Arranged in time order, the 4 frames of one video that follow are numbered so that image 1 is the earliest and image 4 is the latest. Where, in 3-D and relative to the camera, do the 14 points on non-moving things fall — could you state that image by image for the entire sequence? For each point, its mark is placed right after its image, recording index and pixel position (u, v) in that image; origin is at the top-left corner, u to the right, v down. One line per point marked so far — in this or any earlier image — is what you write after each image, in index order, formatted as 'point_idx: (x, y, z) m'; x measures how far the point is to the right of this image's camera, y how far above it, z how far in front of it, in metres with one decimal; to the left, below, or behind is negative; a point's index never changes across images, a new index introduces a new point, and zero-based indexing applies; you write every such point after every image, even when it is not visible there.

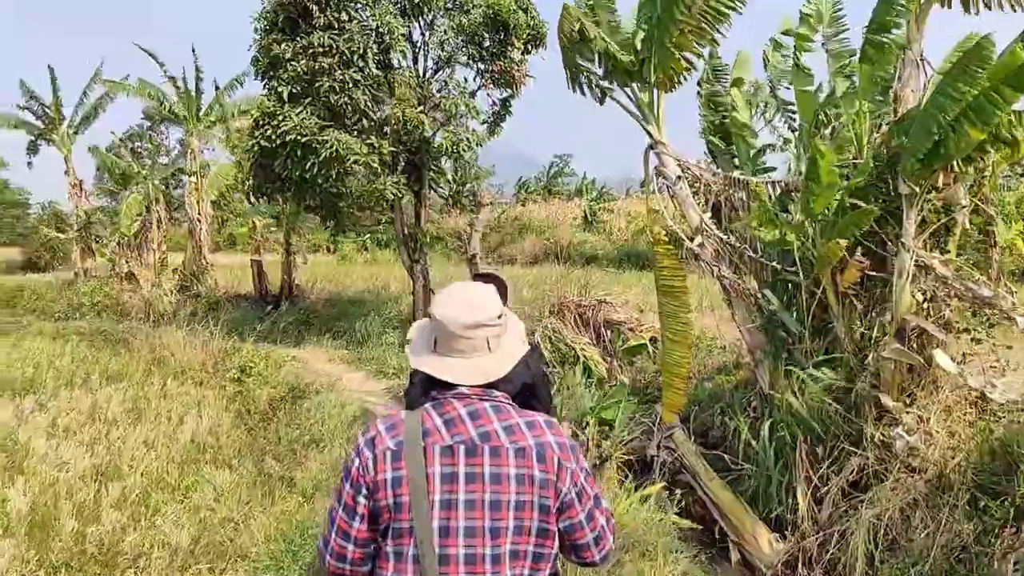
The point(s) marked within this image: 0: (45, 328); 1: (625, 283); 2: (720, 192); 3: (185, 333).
0: (-7.2, -0.6, +13.3) m
1: (+1.6, +0.1, +12.4) m
2: (+1.3, +0.6, +5.5) m
3: (-4.4, -0.6, +11.6) m
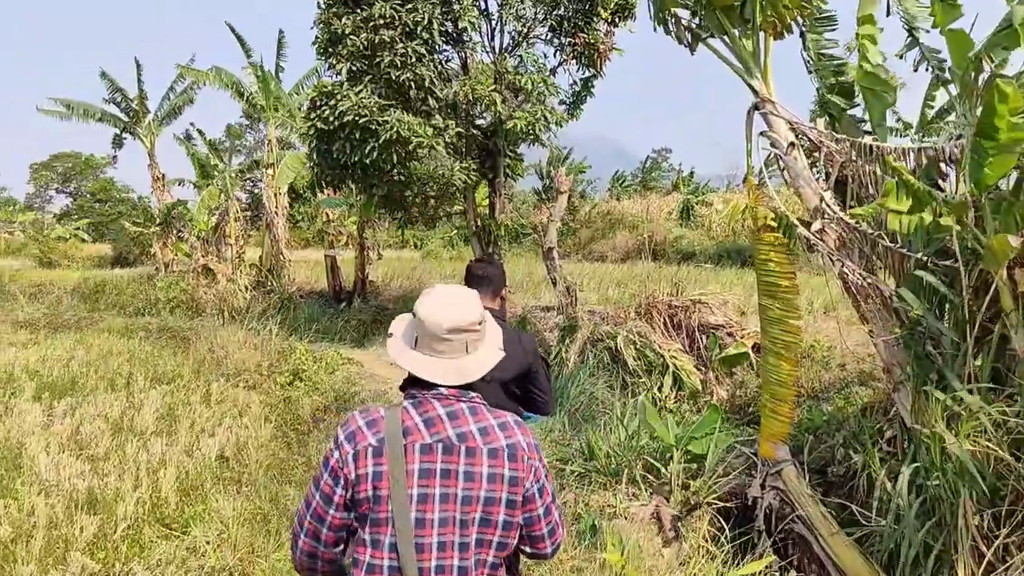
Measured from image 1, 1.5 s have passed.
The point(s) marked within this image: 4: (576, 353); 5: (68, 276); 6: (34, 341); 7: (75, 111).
0: (-5.9, -0.5, +13.0) m
1: (+2.7, +0.1, +11.1) m
2: (+1.6, +0.6, +4.3) m
3: (-3.3, -0.5, +11.0) m
4: (+0.6, -0.6, +8.0) m
5: (-9.5, +0.2, +18.6) m
6: (-6.2, -0.7, +11.2) m
7: (-8.4, +3.4, +16.8) m
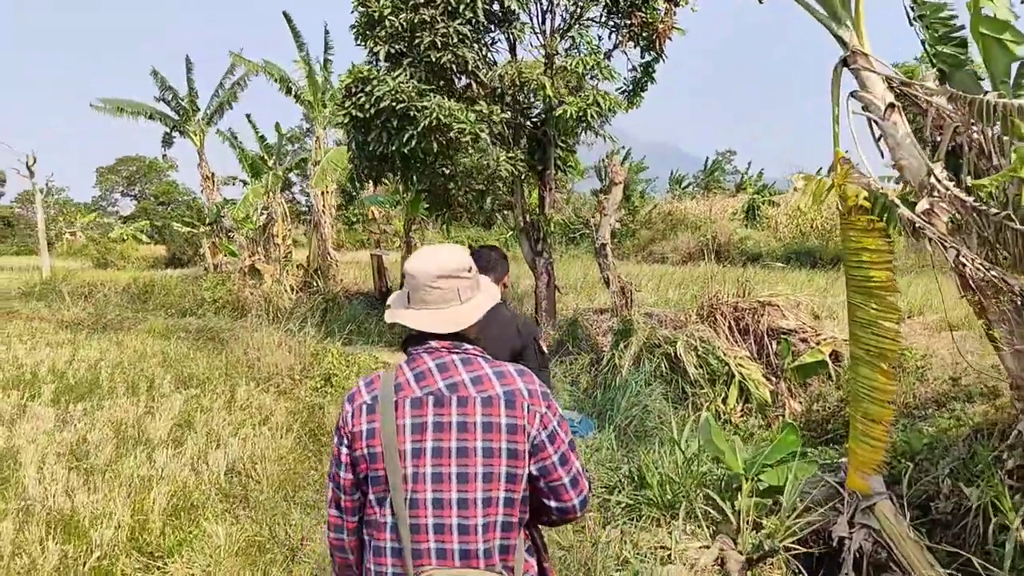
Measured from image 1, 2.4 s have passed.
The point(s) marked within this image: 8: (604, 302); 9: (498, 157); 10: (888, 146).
0: (-5.2, -0.5, +12.6) m
1: (+3.3, +0.1, +10.2) m
2: (+1.8, +0.6, +3.4) m
3: (-2.7, -0.5, +10.5) m
4: (+1.0, -0.6, +7.3) m
5: (-8.4, +0.2, +18.6) m
6: (-5.5, -0.7, +10.9) m
7: (-7.4, +3.4, +16.7) m
8: (+1.1, -0.2, +10.2) m
9: (-0.1, +1.3, +8.6) m
10: (+1.5, +0.6, +3.5) m
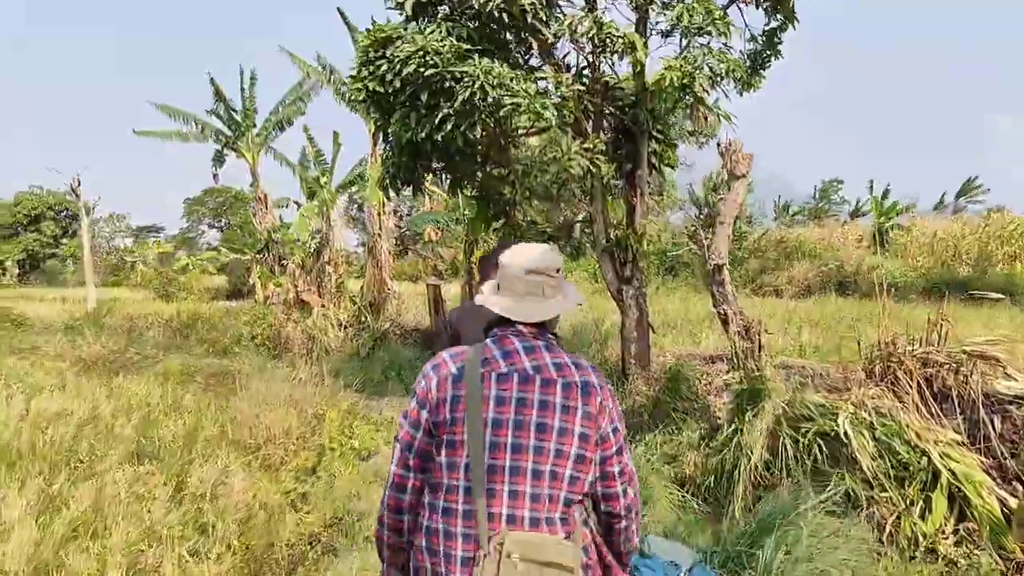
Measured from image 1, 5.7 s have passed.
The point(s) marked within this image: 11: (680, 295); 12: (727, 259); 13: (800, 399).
0: (-4.2, -1.0, +10.8) m
1: (+4.0, -0.3, +7.5) m
2: (+1.7, +0.5, +0.9) m
3: (-2.0, -0.9, +8.4) m
4: (+1.4, -0.8, +4.8) m
5: (-6.7, -0.4, +17.0) m
6: (-4.7, -1.0, +9.1) m
7: (-5.9, +2.8, +15.2) m
8: (+1.8, -0.5, +7.6) m
9: (+0.4, +1.0, +6.3) m
10: (+1.5, +0.5, +1.0) m
11: (+2.4, -0.1, +12.6) m
12: (+1.5, +0.2, +5.9) m
13: (+1.6, -0.6, +4.9) m
